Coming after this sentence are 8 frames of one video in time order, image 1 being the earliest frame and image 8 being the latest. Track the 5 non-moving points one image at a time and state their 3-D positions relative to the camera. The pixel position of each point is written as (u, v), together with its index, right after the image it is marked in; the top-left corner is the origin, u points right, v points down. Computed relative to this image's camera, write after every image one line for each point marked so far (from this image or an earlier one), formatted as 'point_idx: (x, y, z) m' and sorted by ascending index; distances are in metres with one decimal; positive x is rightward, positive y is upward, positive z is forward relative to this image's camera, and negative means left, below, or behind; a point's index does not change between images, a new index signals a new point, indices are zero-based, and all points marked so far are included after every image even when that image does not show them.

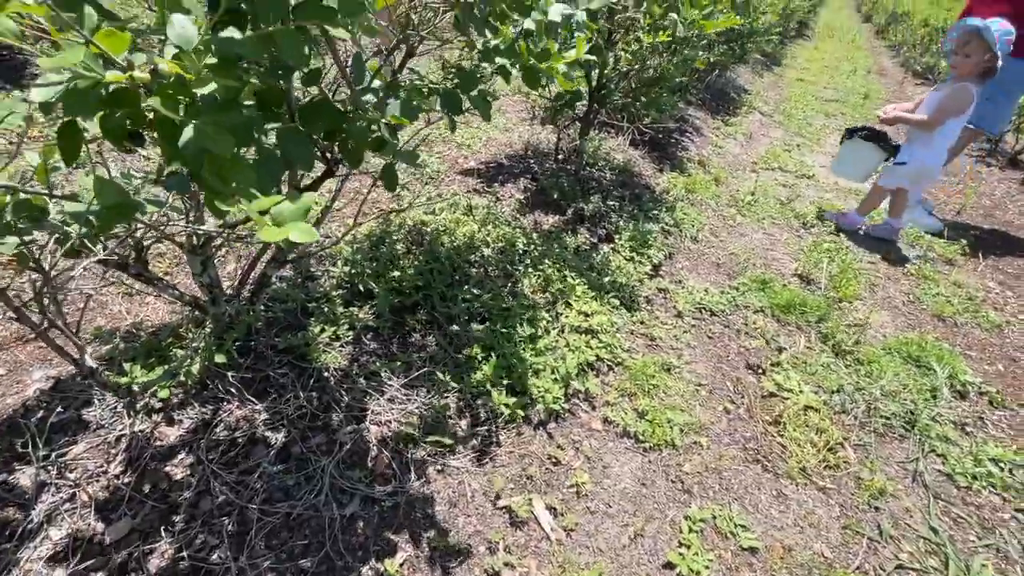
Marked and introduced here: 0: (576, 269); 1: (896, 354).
0: (+0.4, +0.1, +2.7) m
1: (+2.2, -0.4, +2.7) m
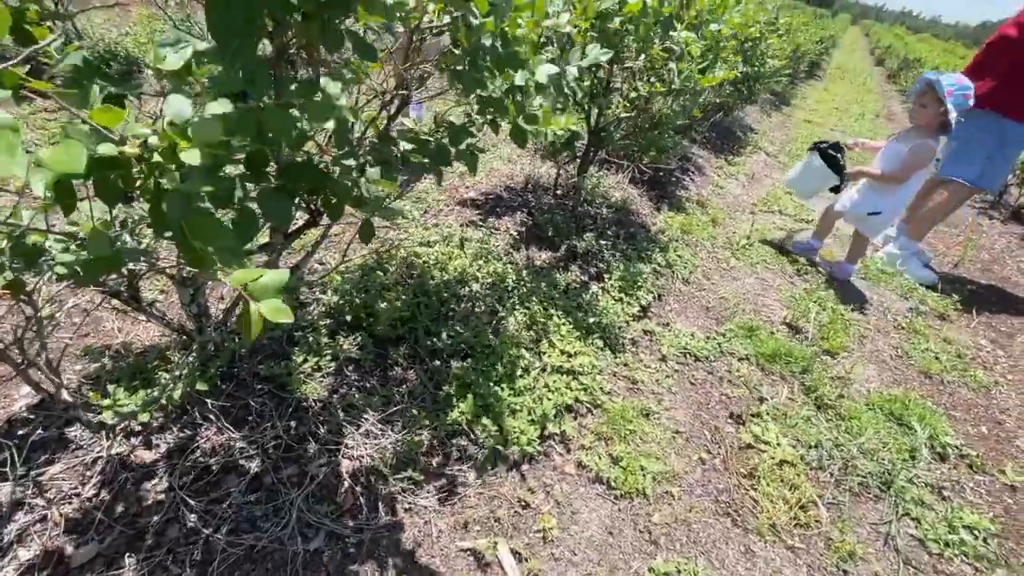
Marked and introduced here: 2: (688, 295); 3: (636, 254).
0: (+0.3, -0.1, +2.7) m
1: (+2.1, -0.7, +2.7) m
2: (+1.3, 0.0, +3.4) m
3: (+0.9, +0.3, +3.5) m
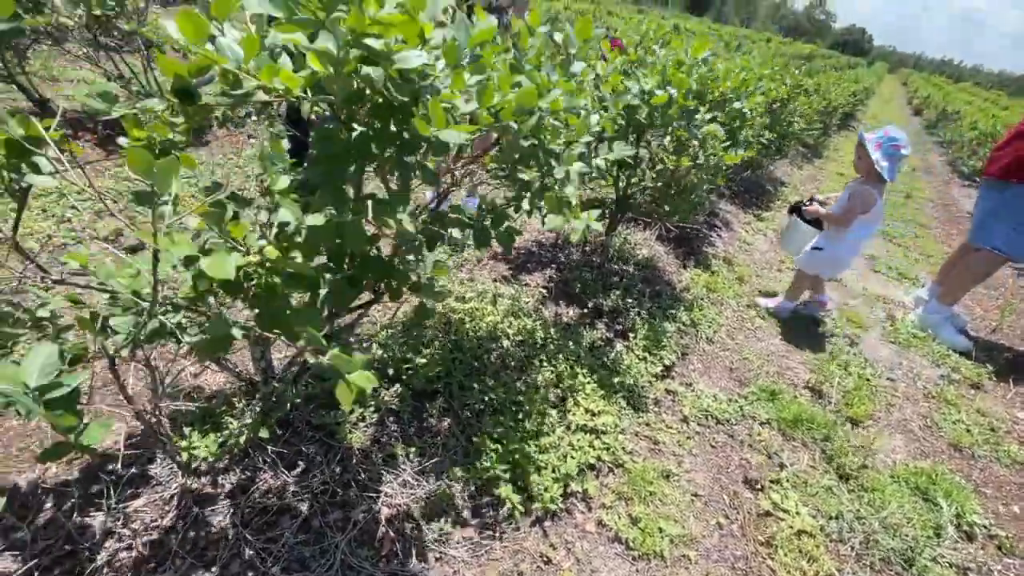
0: (+0.5, -0.5, +2.9) m
1: (+2.3, -1.1, +2.7) m
2: (+1.5, -0.5, +3.5) m
3: (+1.1, -0.2, +3.7) m
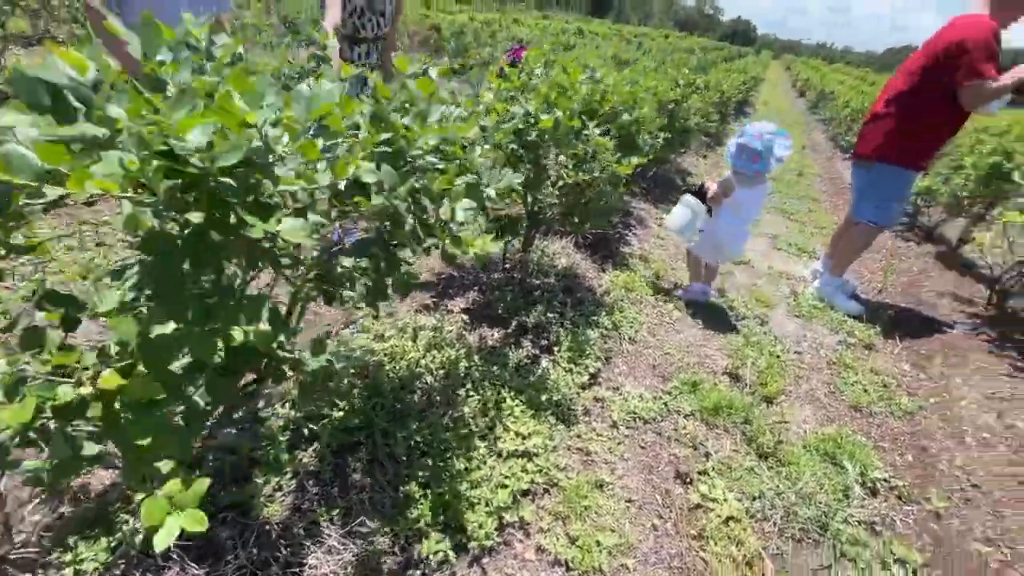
0: (0.0, -0.6, +2.9) m
1: (+1.9, -1.0, +3.0) m
2: (+0.9, -0.5, +3.7) m
3: (+0.6, -0.3, +3.8) m
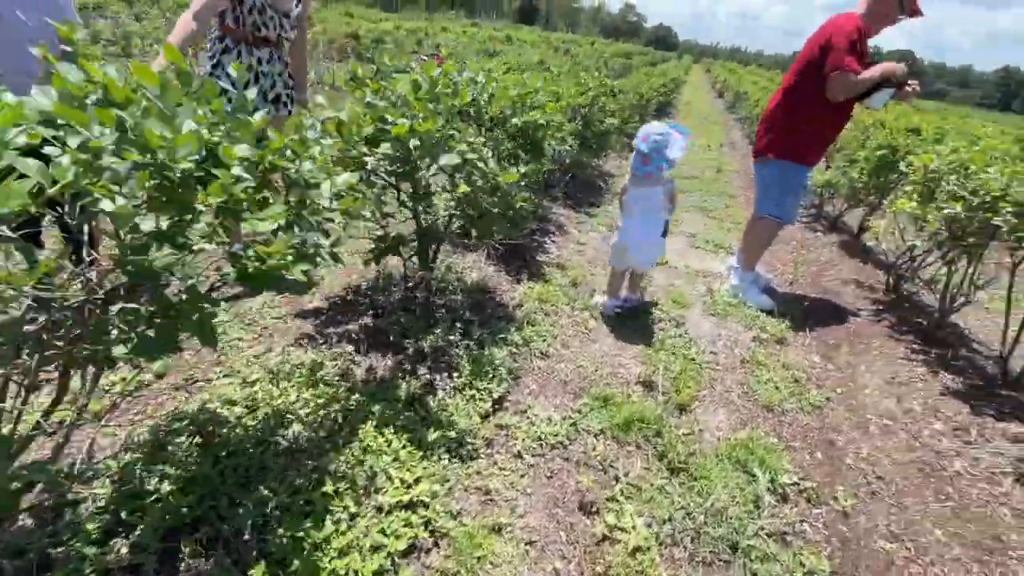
0: (-0.6, -0.7, +2.6) m
1: (+1.3, -1.0, +2.9) m
2: (+0.2, -0.6, +3.5) m
3: (-0.2, -0.4, +3.5) m
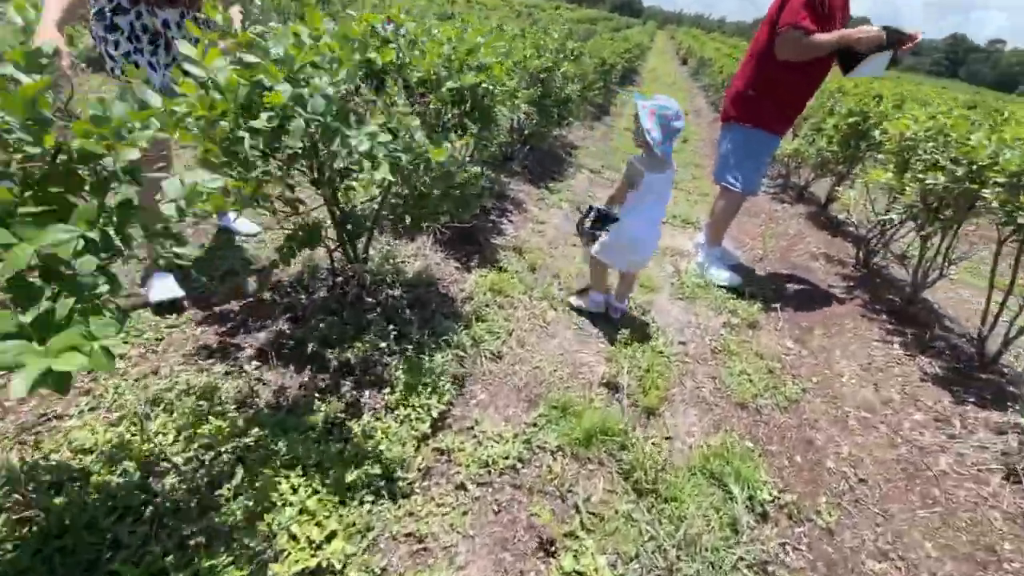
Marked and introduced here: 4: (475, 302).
0: (-0.9, -0.8, +2.1) m
1: (+1.0, -1.0, +2.5) m
2: (-0.1, -0.6, +3.0) m
3: (-0.5, -0.3, +3.1) m
4: (-0.3, -0.1, +3.6) m
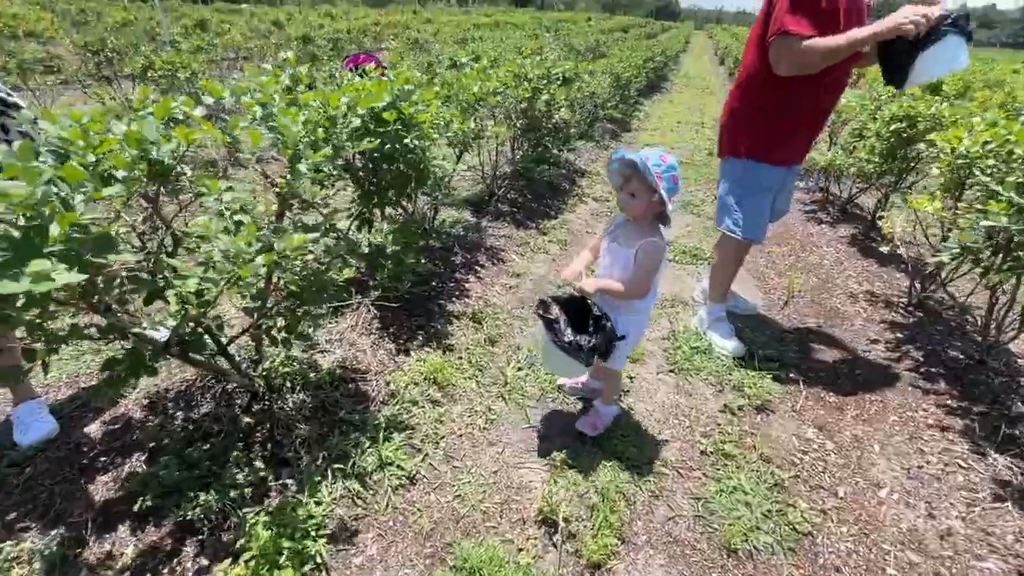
0: (-1.4, -1.4, +1.6) m
1: (+0.5, -1.5, +1.8) m
2: (-0.6, -1.1, +2.4) m
3: (-1.0, -0.9, +2.5) m
4: (-0.7, -0.7, +3.0) m
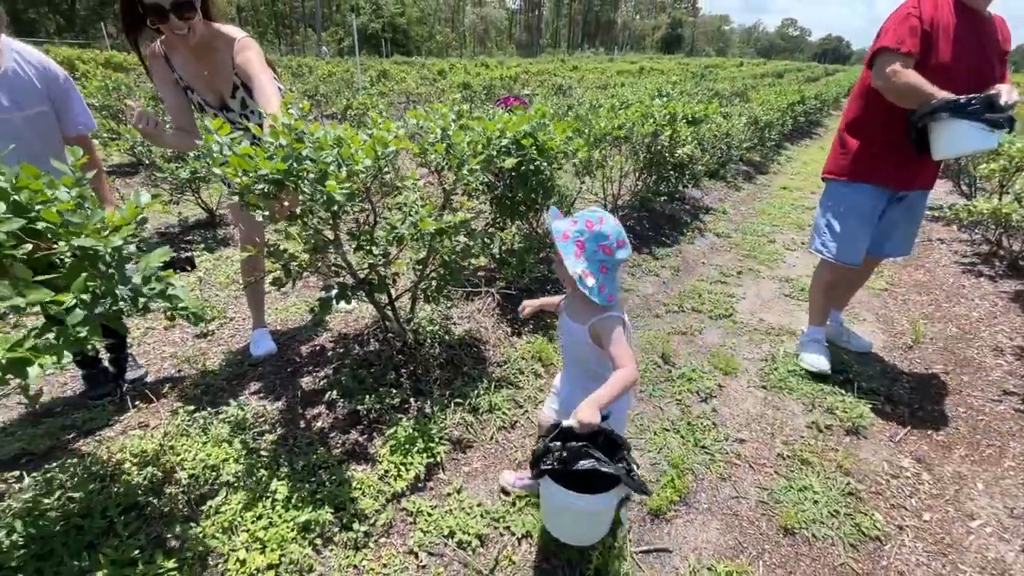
0: (-1.1, -1.1, +2.4) m
1: (+0.7, -1.4, +2.1) m
2: (-0.1, -1.0, +3.0) m
3: (-0.4, -0.8, +3.2) m
4: (0.0, -0.6, +3.7) m
